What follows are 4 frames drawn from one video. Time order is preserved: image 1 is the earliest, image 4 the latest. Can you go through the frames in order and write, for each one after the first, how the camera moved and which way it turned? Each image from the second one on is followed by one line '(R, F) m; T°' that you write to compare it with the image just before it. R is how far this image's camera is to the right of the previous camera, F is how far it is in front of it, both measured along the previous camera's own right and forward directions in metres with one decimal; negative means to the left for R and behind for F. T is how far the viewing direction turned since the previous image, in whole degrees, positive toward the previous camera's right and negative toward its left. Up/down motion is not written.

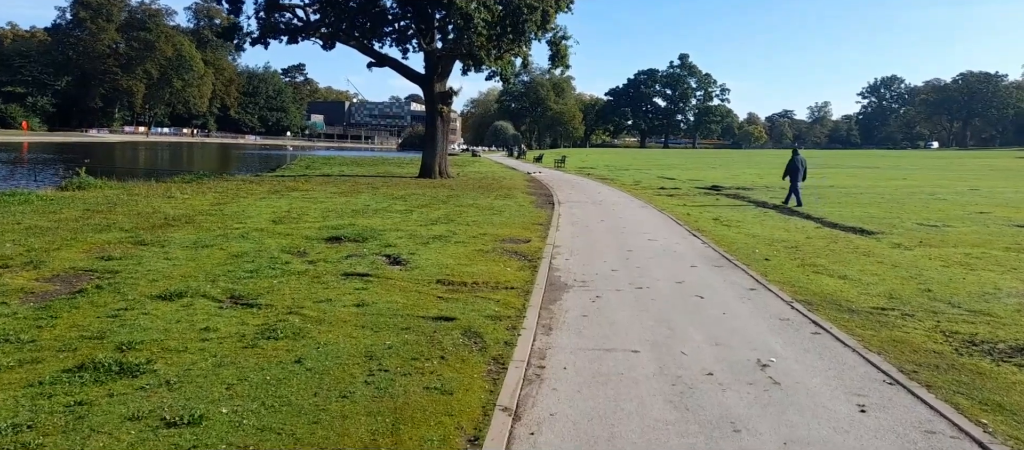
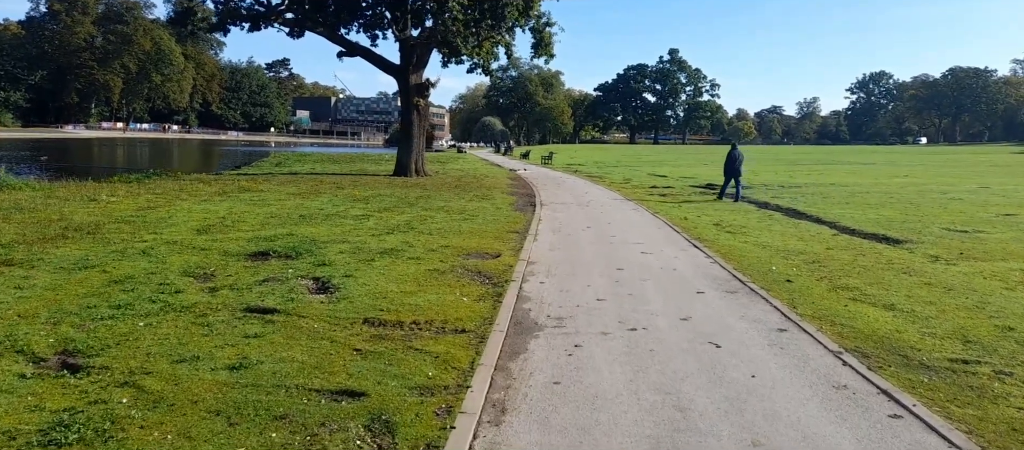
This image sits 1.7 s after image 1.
(+0.3, +2.4) m; +1°
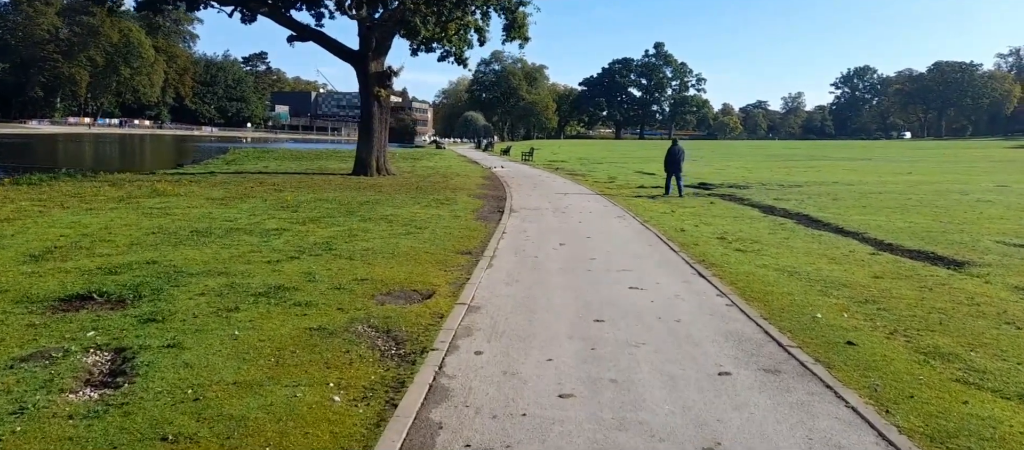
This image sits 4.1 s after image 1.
(+0.5, +3.4) m; +1°
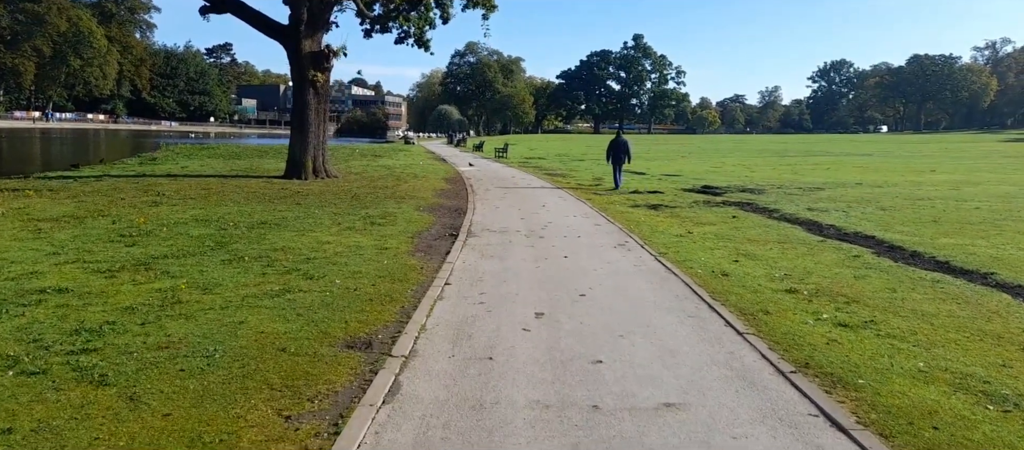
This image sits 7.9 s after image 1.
(+0.3, +5.4) m; +2°
